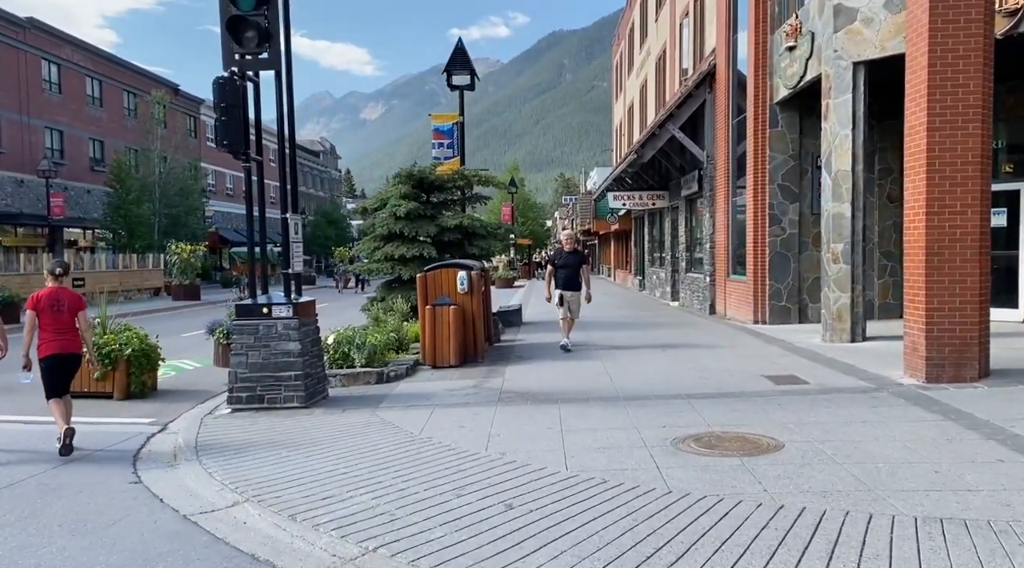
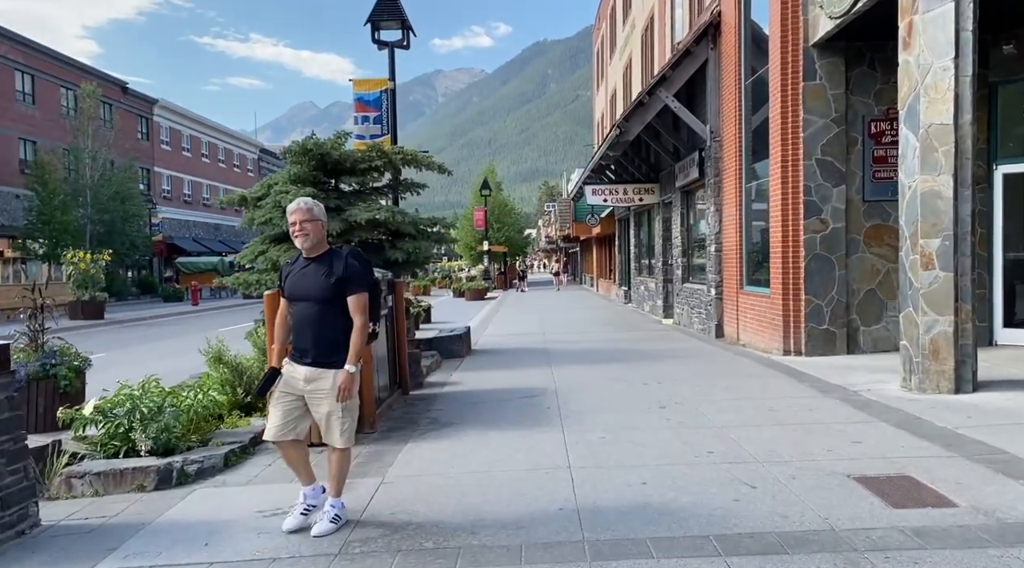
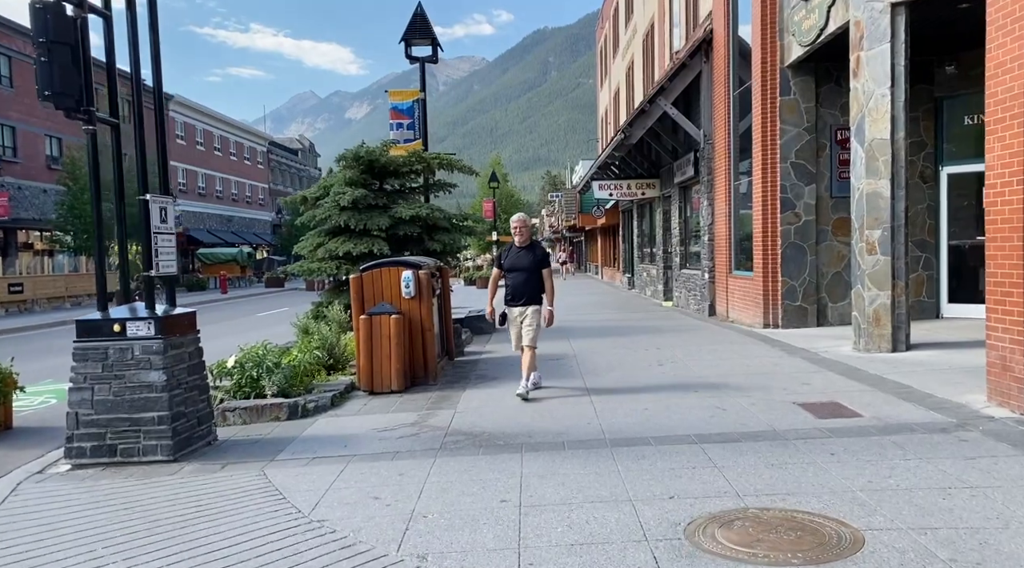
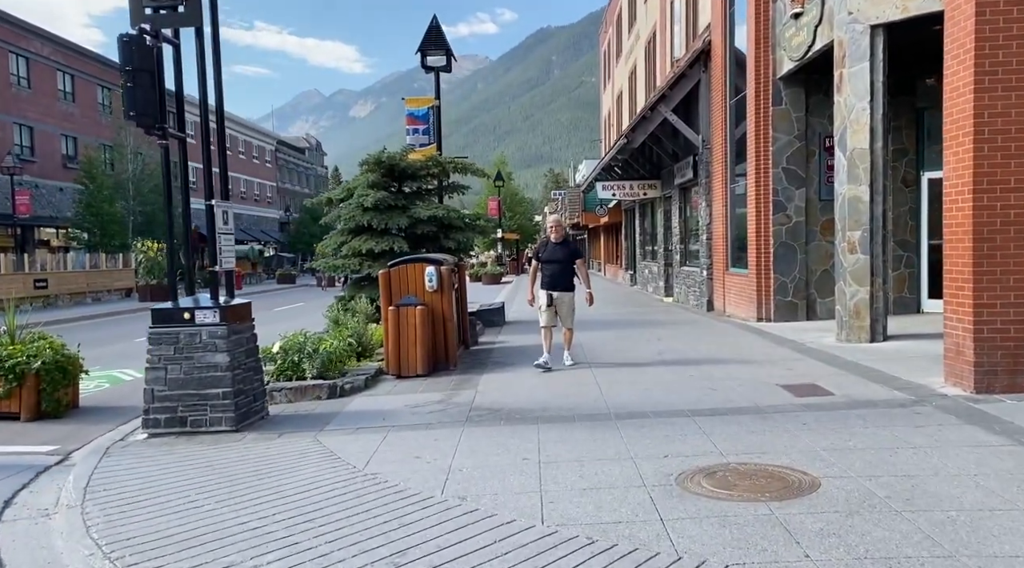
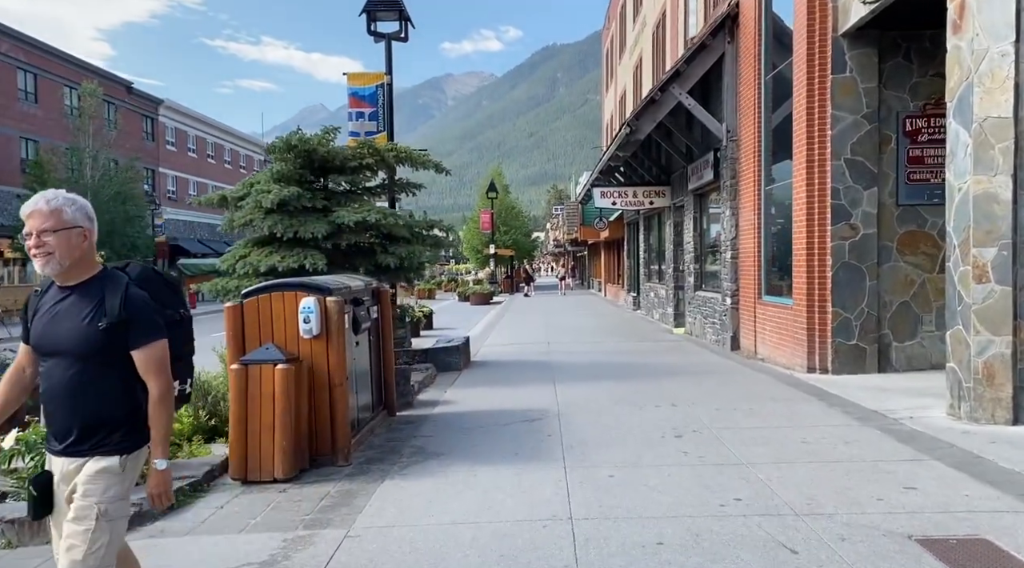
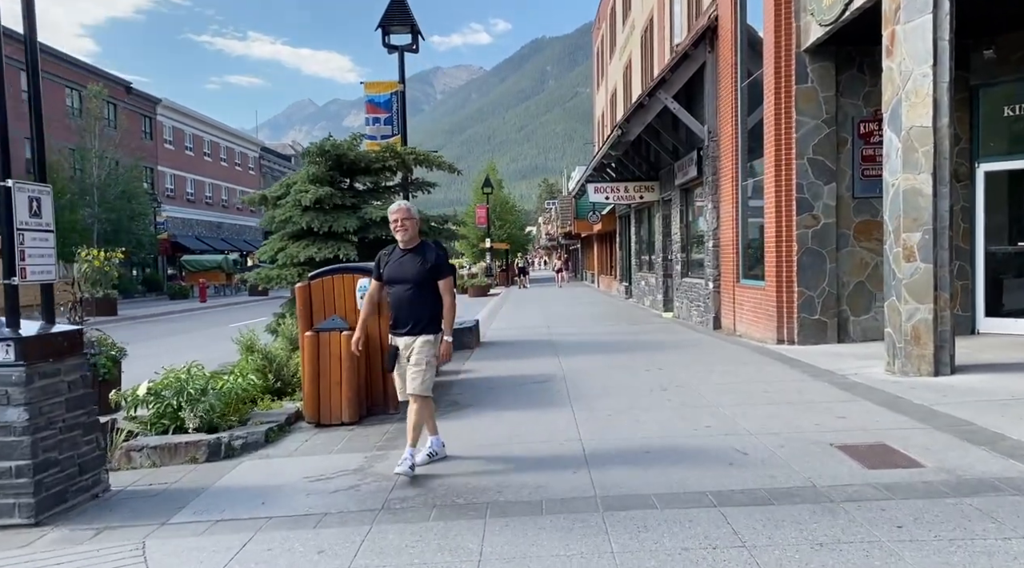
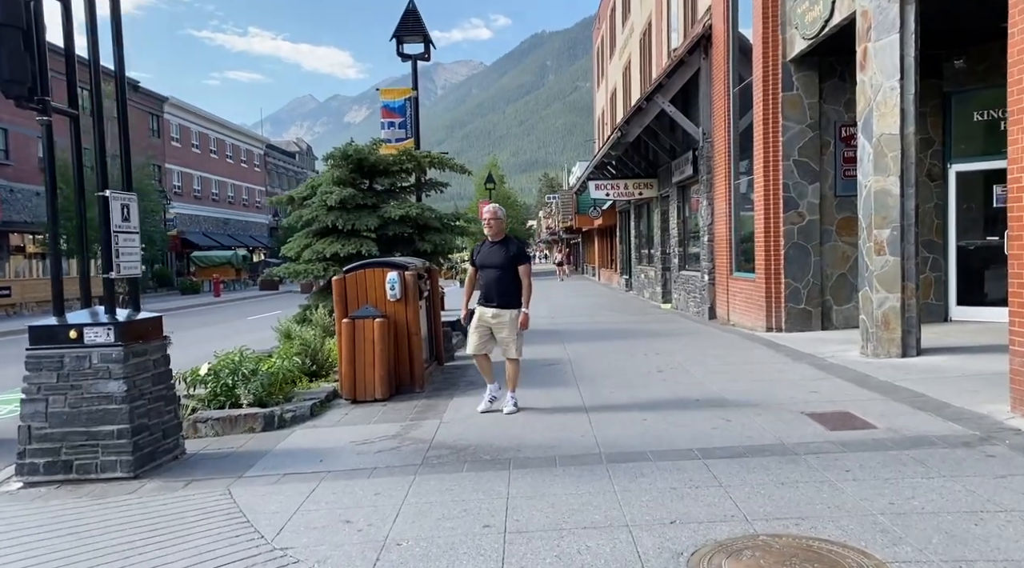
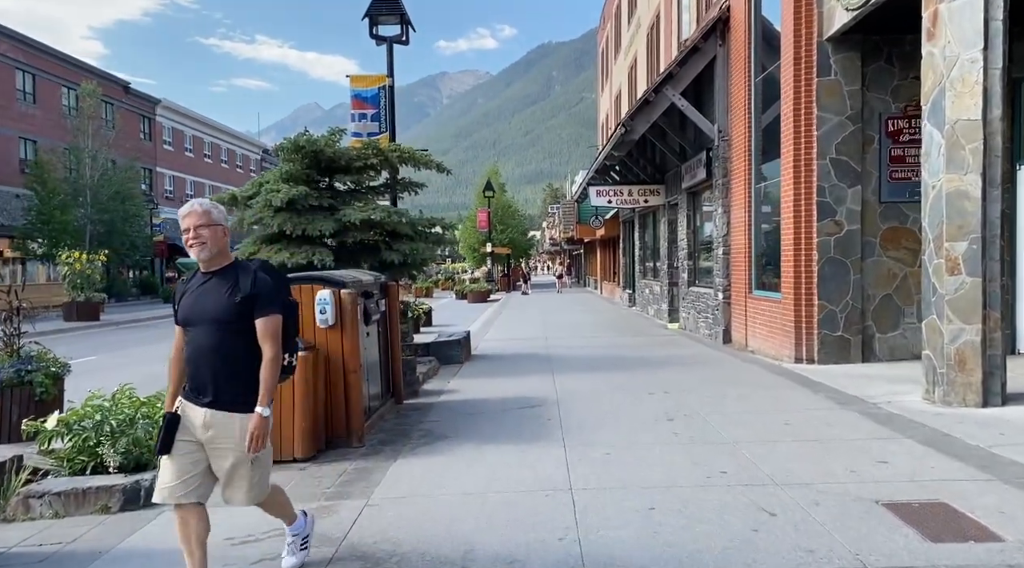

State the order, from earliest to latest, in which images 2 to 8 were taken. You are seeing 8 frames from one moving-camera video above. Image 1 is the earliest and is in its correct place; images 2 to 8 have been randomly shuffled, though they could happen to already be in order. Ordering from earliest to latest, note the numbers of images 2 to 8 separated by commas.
4, 3, 7, 6, 2, 8, 5
